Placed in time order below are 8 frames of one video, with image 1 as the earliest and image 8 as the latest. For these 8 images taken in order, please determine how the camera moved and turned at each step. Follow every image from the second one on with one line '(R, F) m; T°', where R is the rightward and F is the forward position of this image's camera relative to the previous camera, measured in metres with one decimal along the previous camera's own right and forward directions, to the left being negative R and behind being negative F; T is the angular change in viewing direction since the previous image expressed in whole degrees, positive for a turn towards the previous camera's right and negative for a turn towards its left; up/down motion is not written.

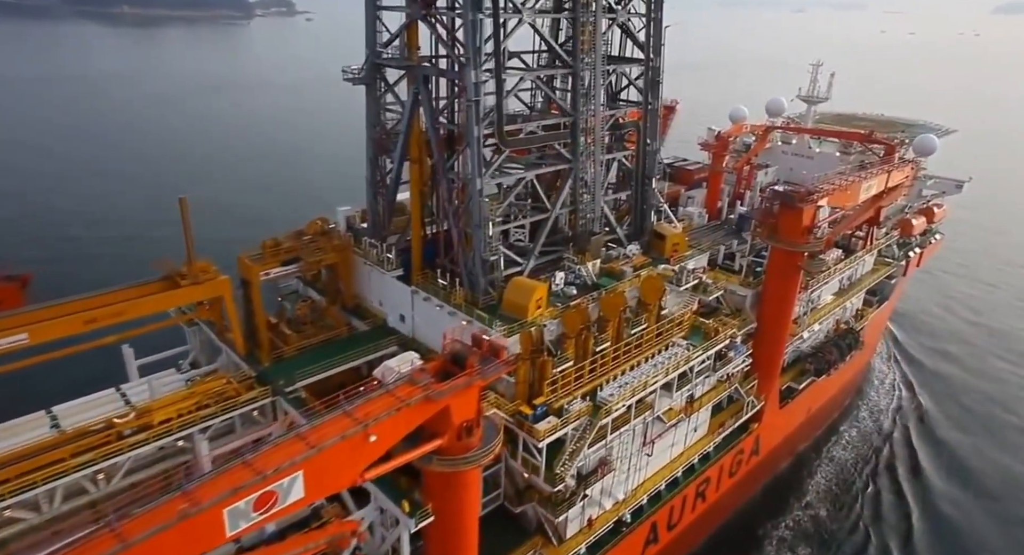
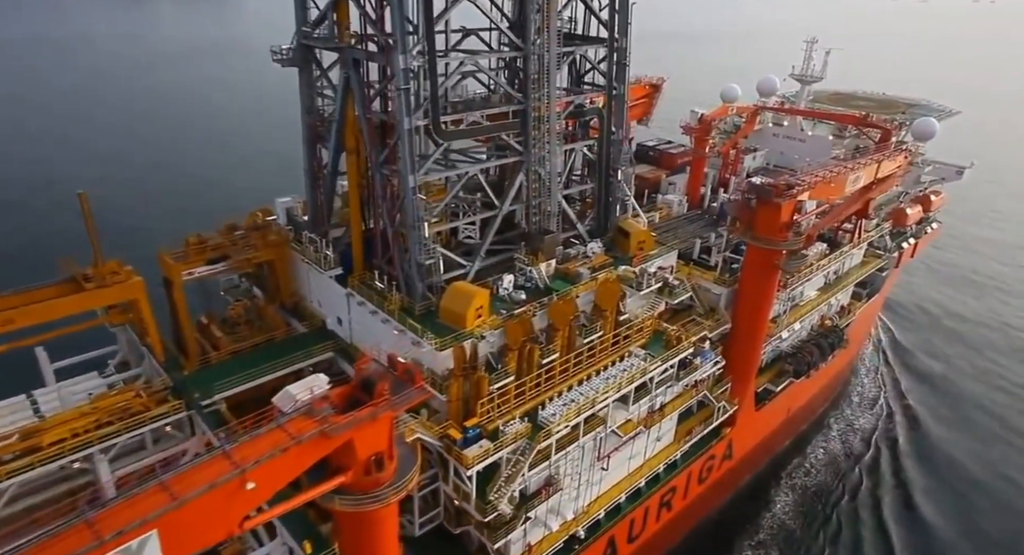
(+1.8, +1.7) m; 0°
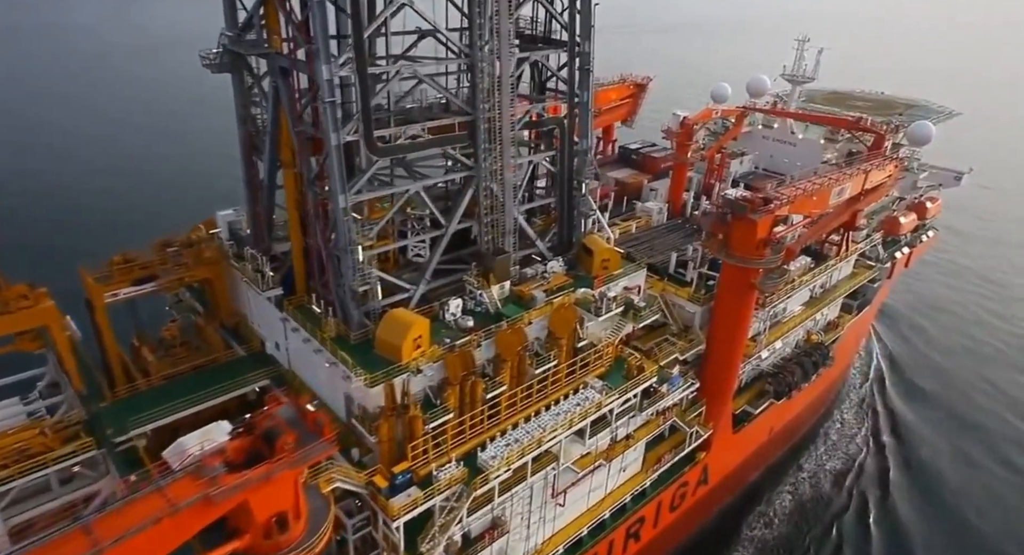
(+1.5, +1.4) m; 0°
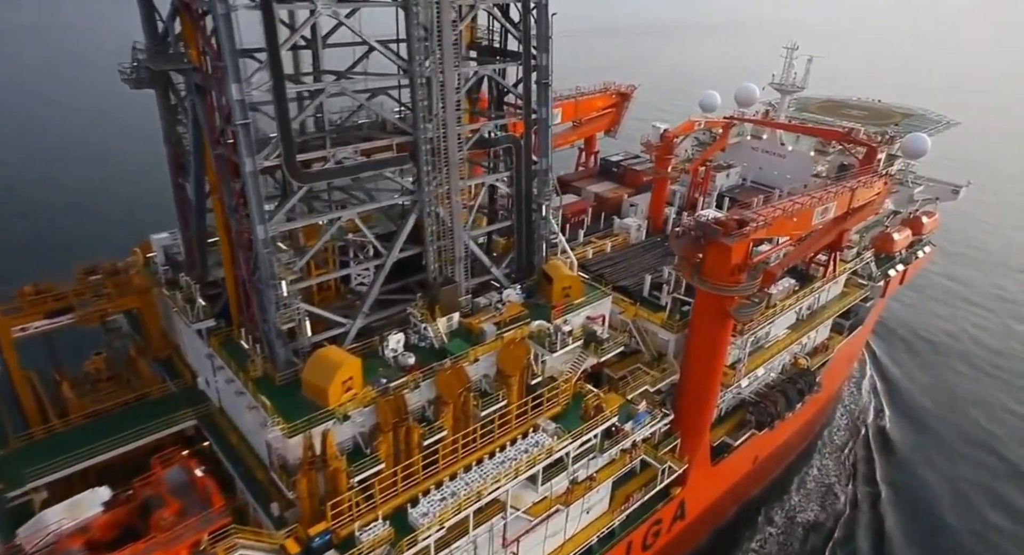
(+1.5, +1.4) m; 0°
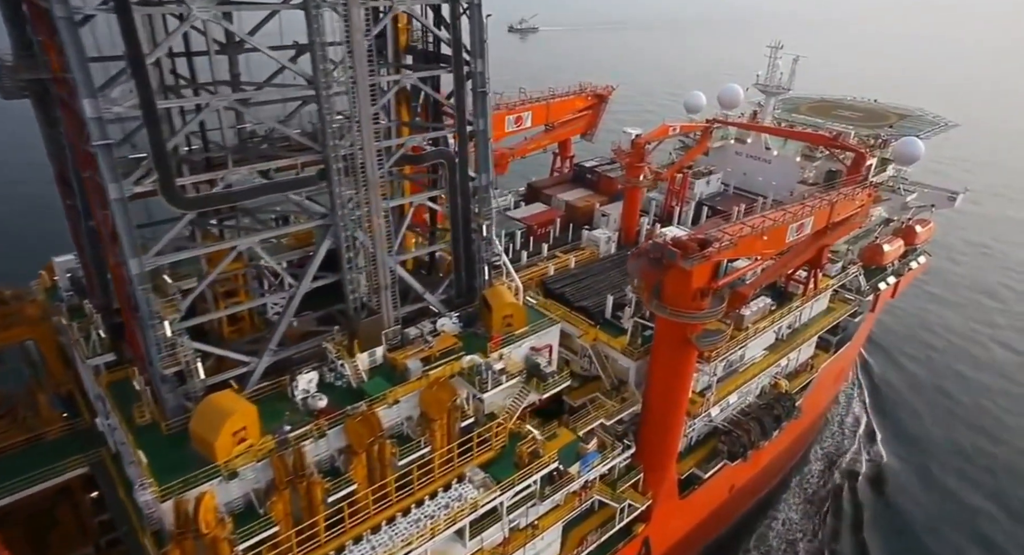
(+1.9, +1.8) m; -1°
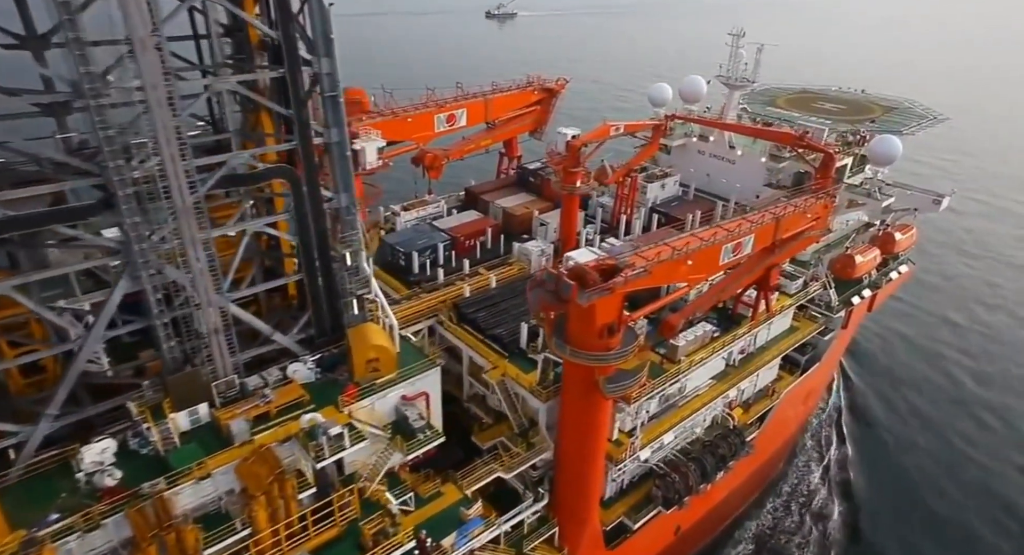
(+3.3, +2.8) m; -1°
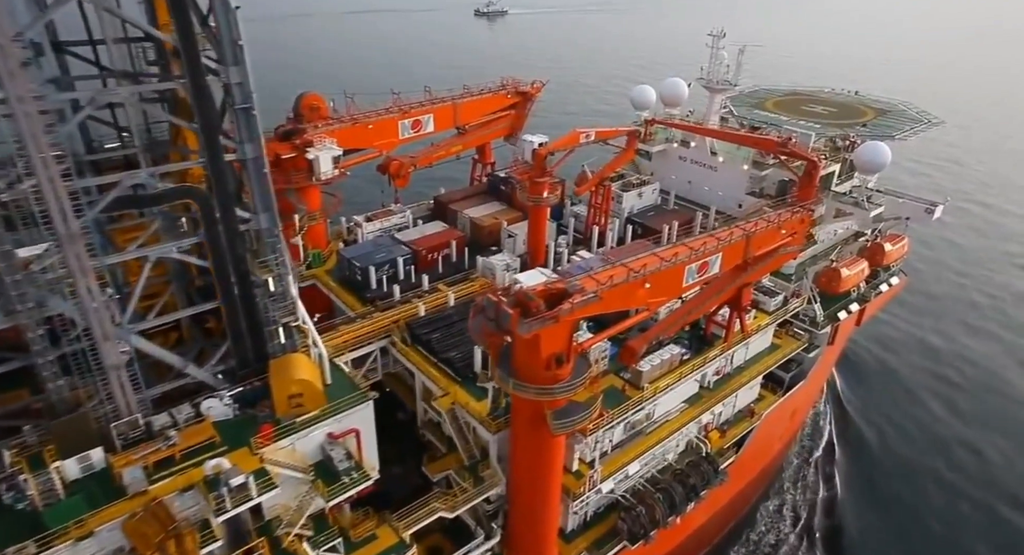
(+1.5, +1.3) m; 0°
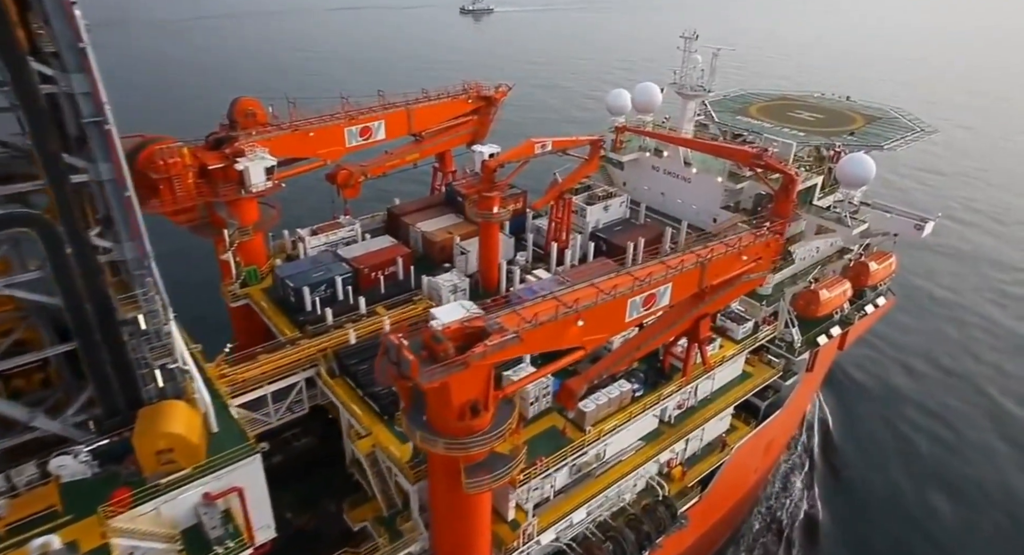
(+1.9, +1.8) m; 0°
